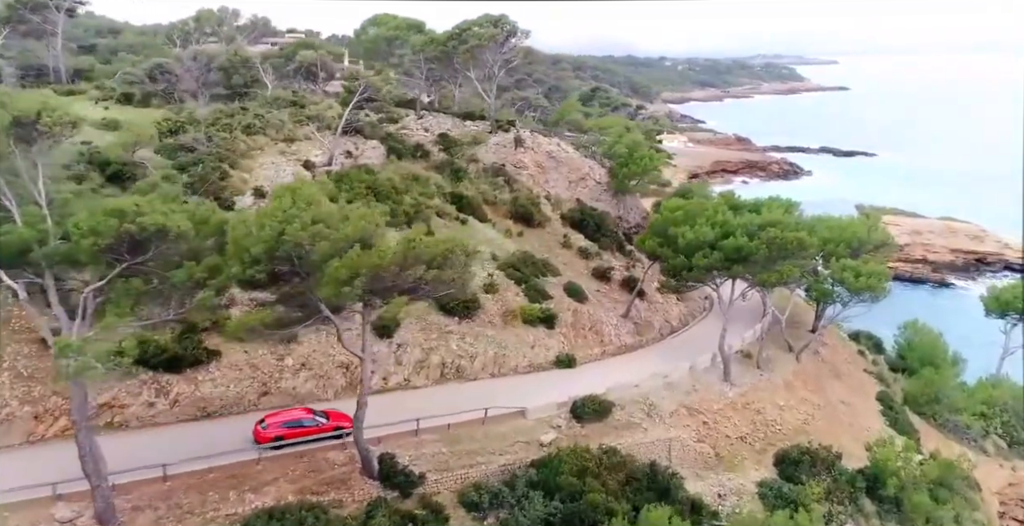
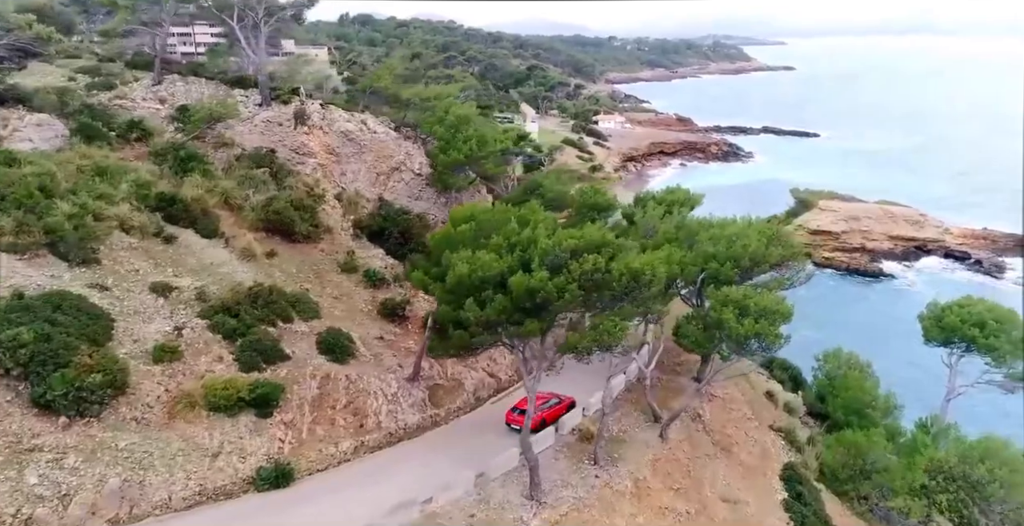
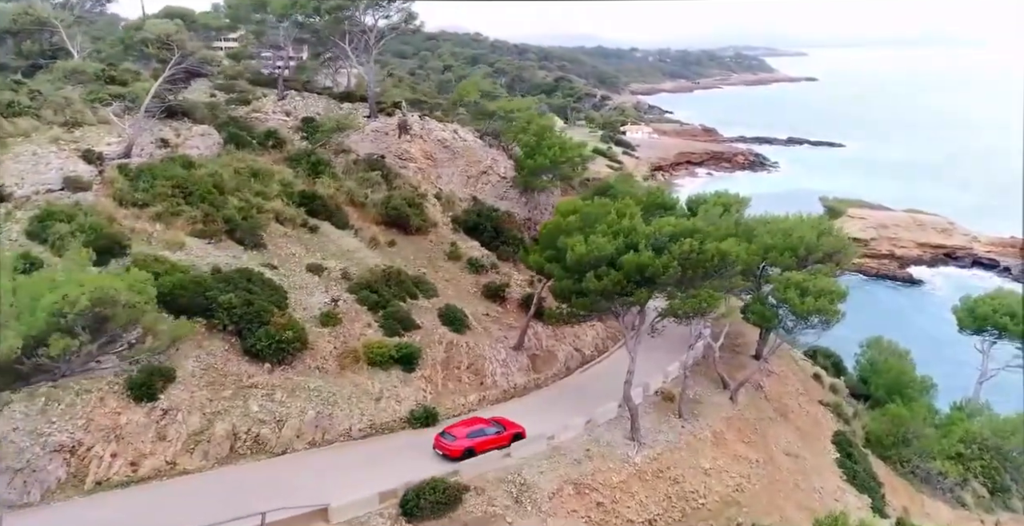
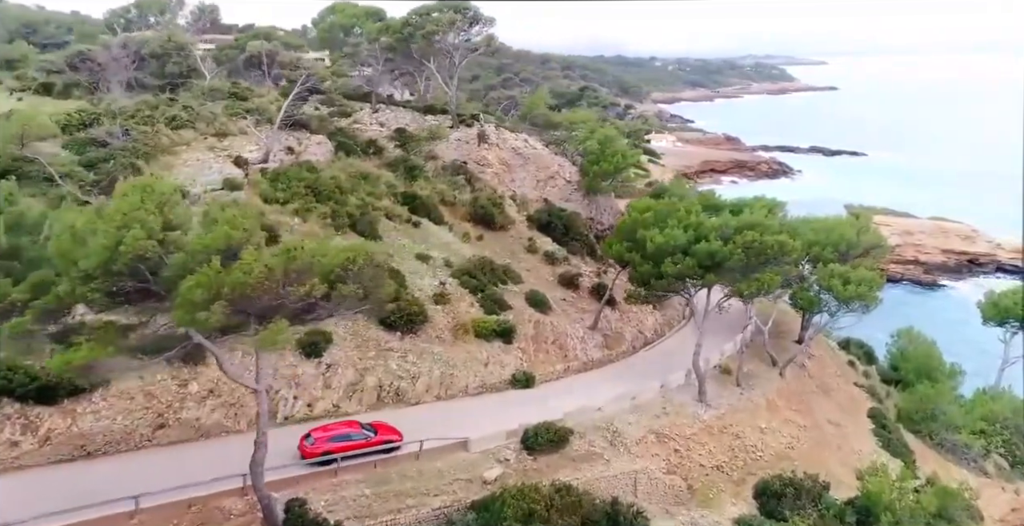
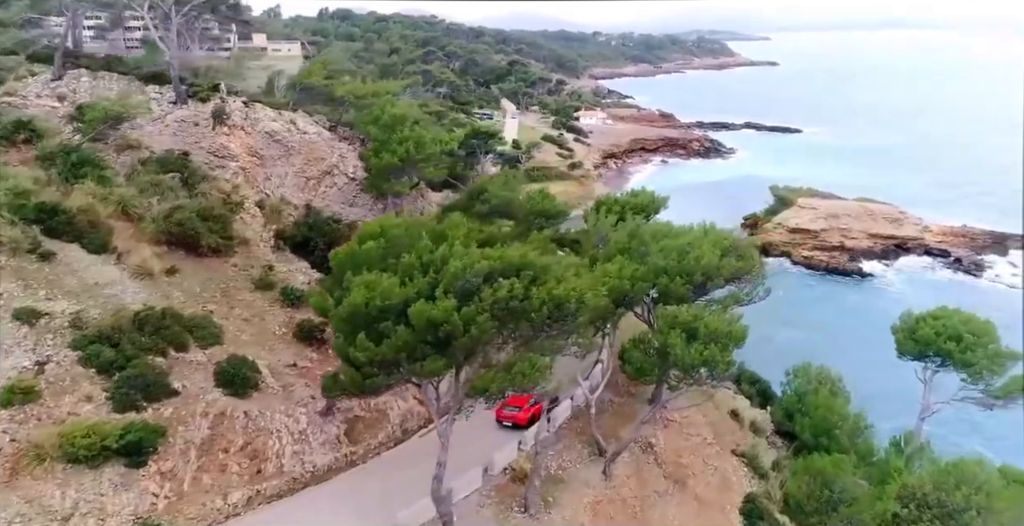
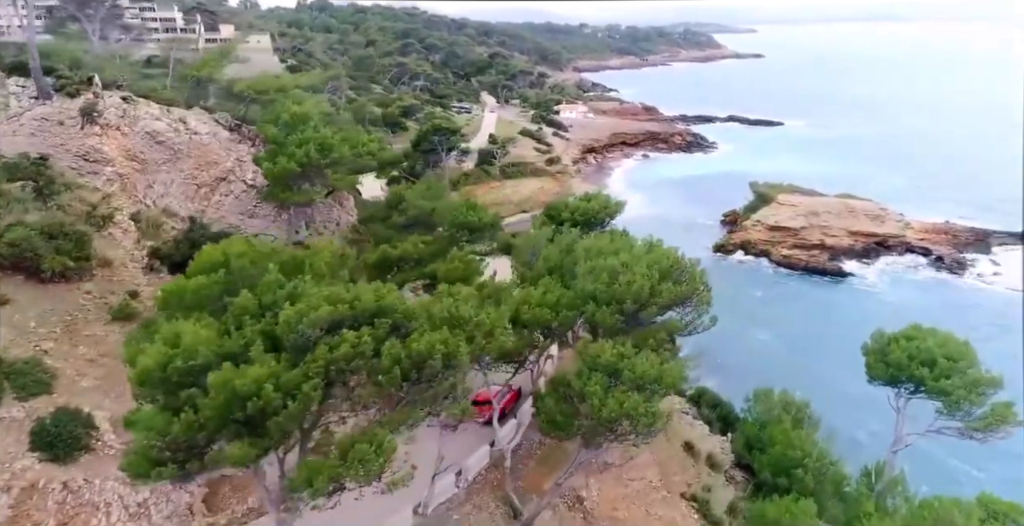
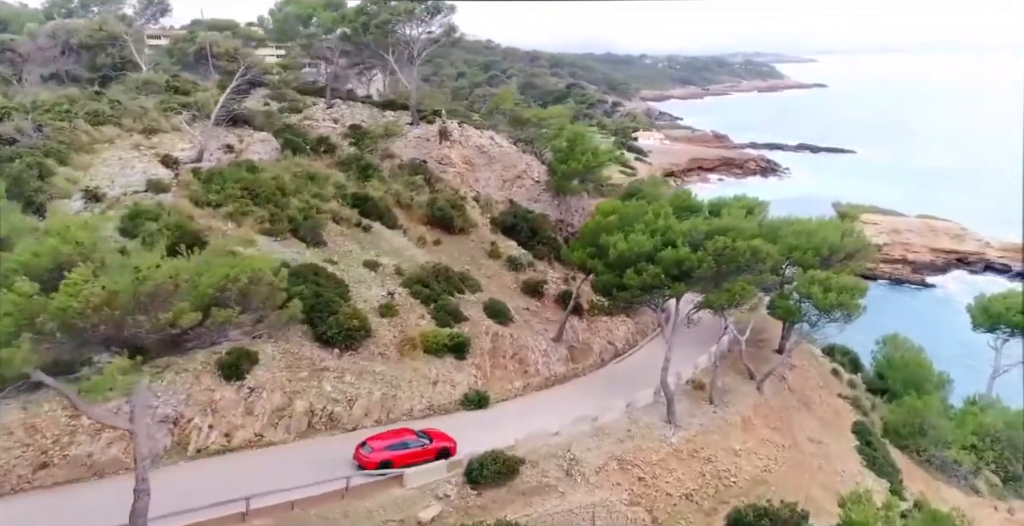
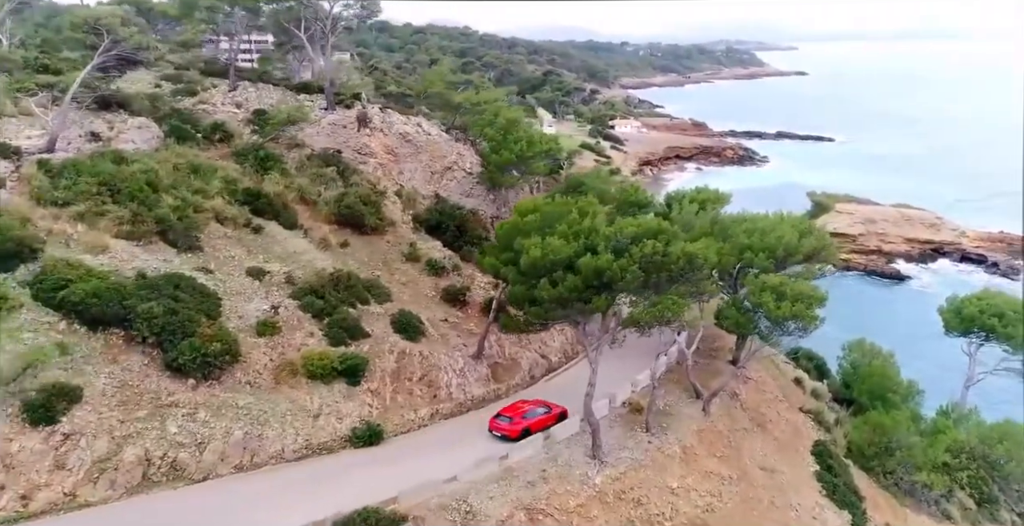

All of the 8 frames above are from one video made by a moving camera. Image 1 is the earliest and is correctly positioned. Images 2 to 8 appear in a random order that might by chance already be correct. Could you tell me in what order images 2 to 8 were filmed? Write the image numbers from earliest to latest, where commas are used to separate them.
4, 7, 3, 8, 2, 5, 6
